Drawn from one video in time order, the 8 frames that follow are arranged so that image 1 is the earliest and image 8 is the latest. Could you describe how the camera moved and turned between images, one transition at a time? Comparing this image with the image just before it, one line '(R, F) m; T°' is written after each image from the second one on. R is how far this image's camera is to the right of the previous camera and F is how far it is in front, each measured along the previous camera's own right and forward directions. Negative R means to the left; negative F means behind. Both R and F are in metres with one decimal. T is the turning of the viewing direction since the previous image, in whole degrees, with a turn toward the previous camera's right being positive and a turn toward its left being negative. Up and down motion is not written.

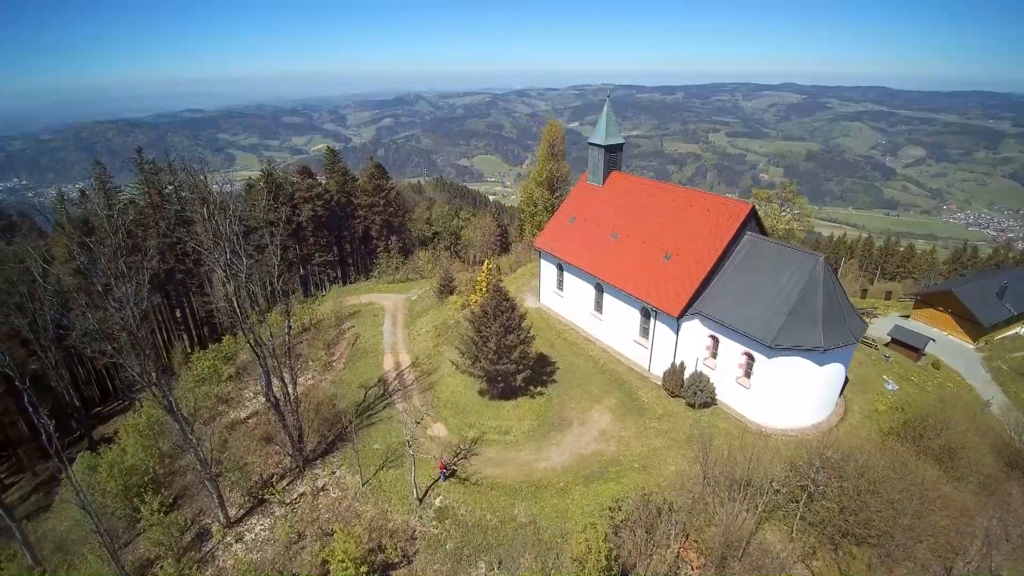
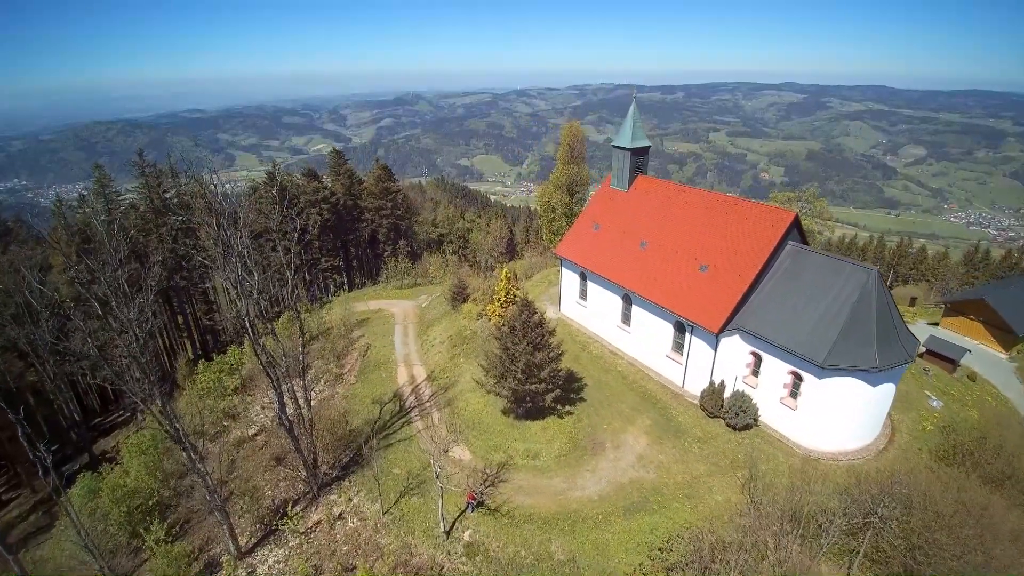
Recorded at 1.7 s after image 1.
(-1.0, +1.2) m; 0°
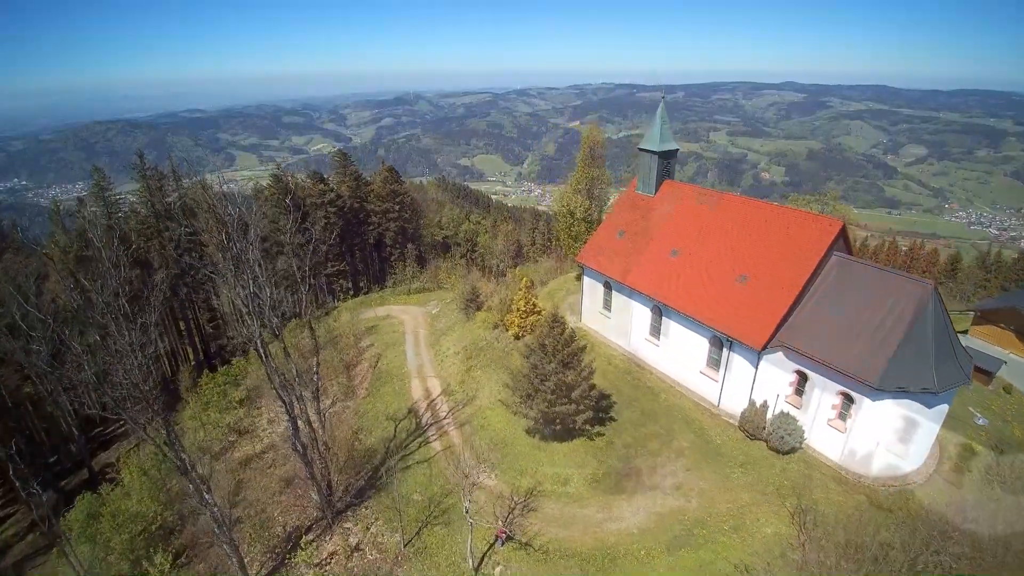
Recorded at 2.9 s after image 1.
(-0.9, +1.1) m; 0°
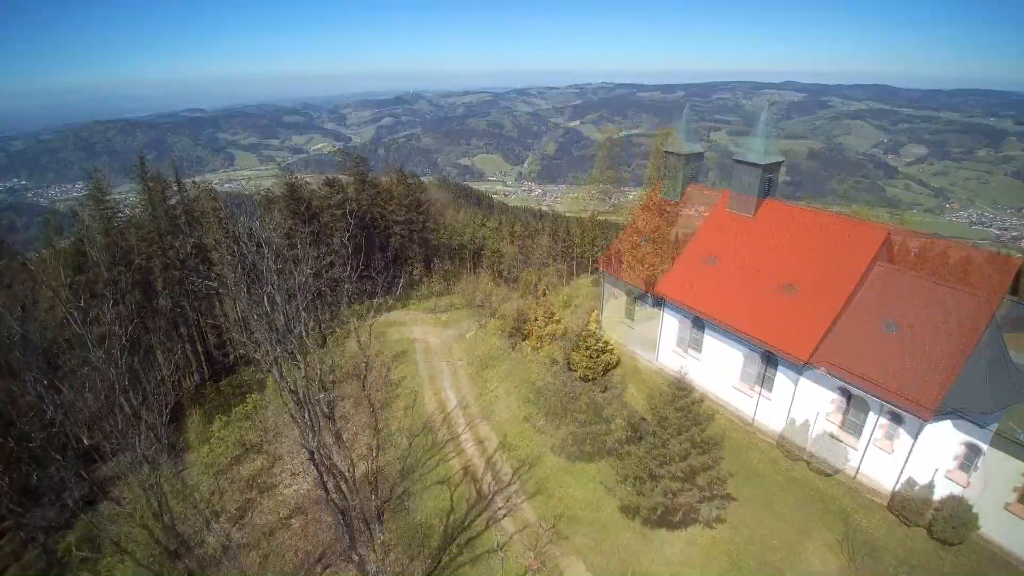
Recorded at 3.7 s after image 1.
(-0.9, +1.1) m; 0°
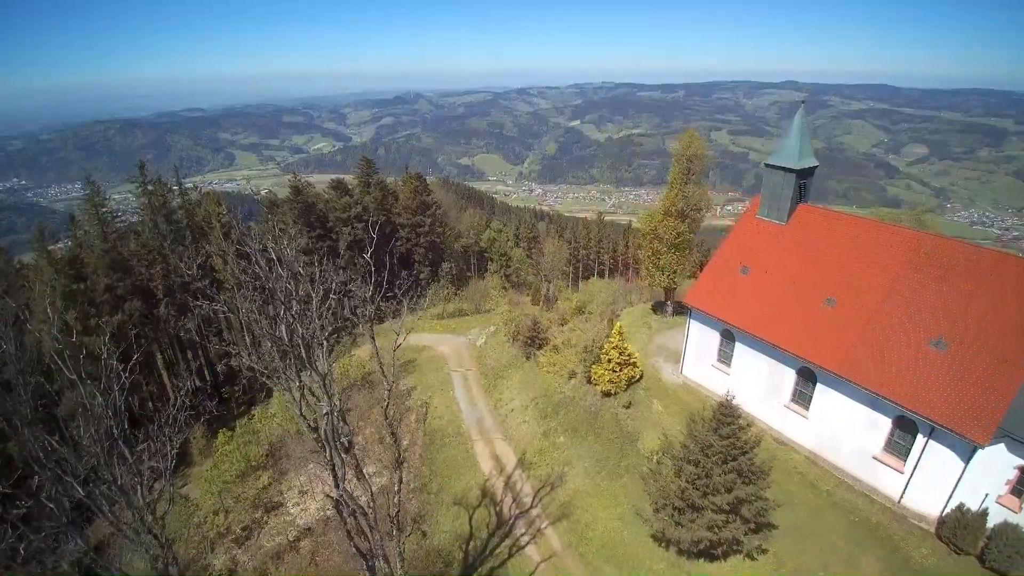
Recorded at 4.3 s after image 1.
(-0.9, +1.2) m; 0°
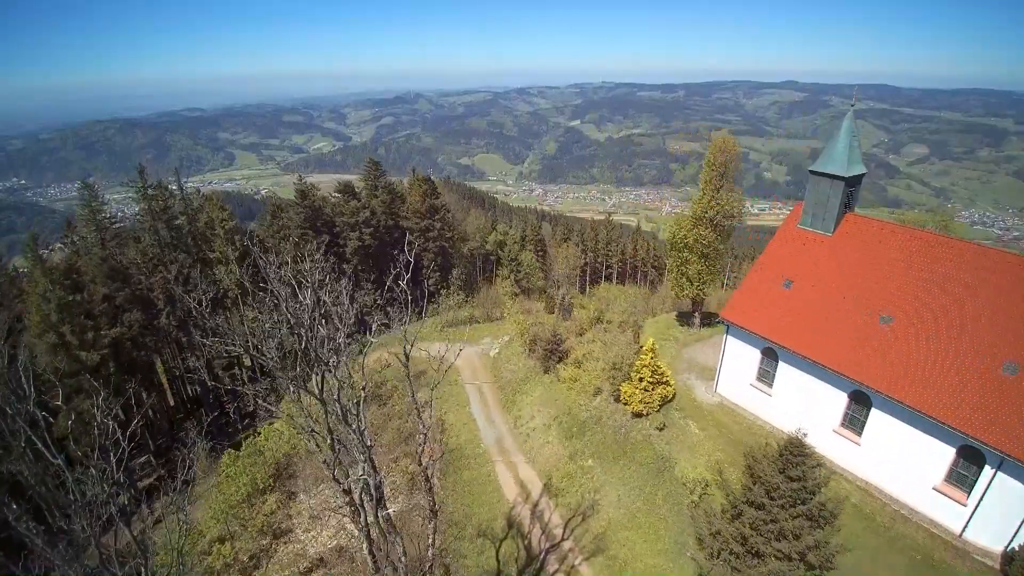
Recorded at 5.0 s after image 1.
(-1.2, +1.5) m; 0°
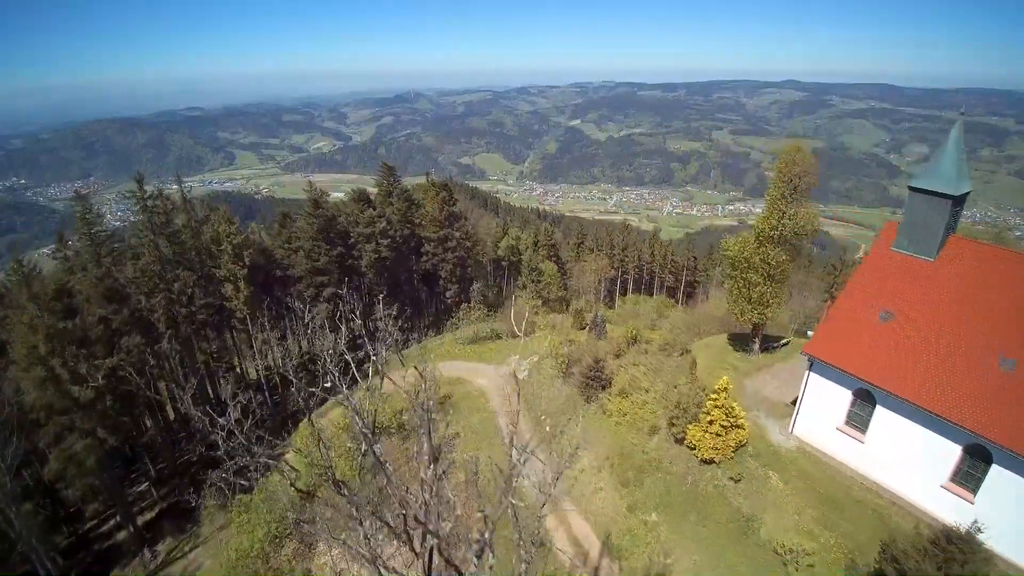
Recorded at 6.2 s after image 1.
(-2.2, +2.8) m; 0°
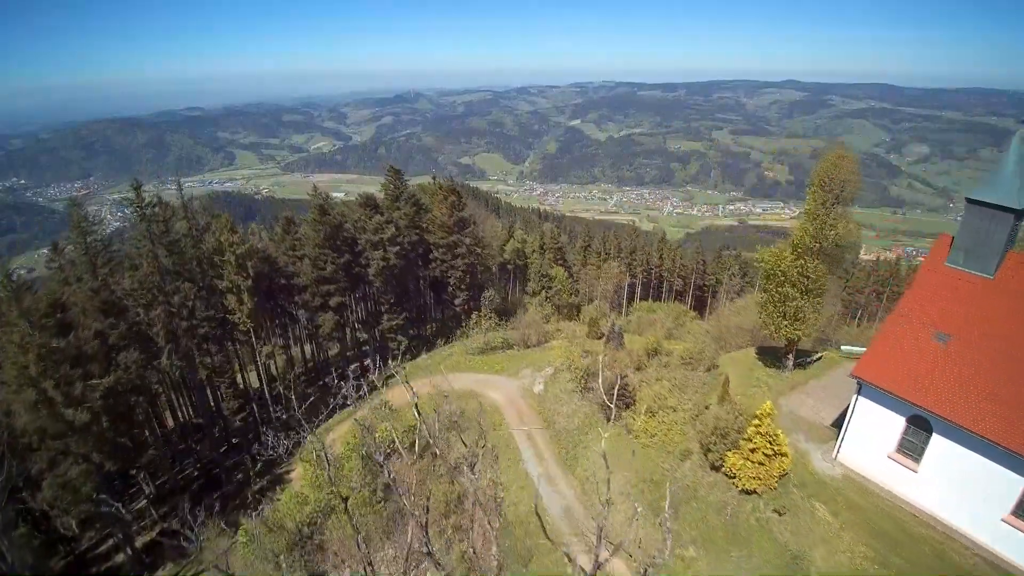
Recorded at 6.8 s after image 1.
(-1.0, +1.4) m; 0°
